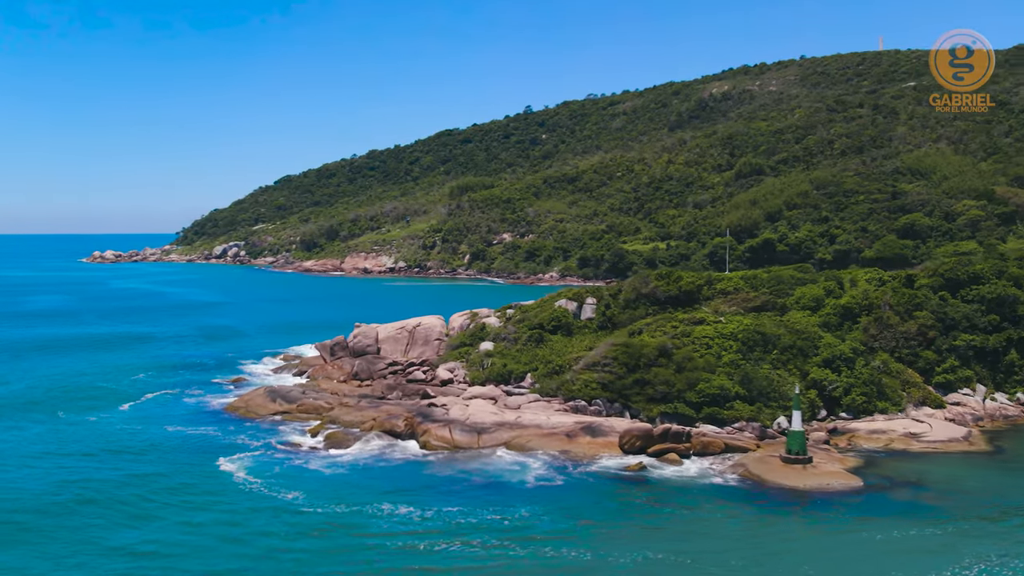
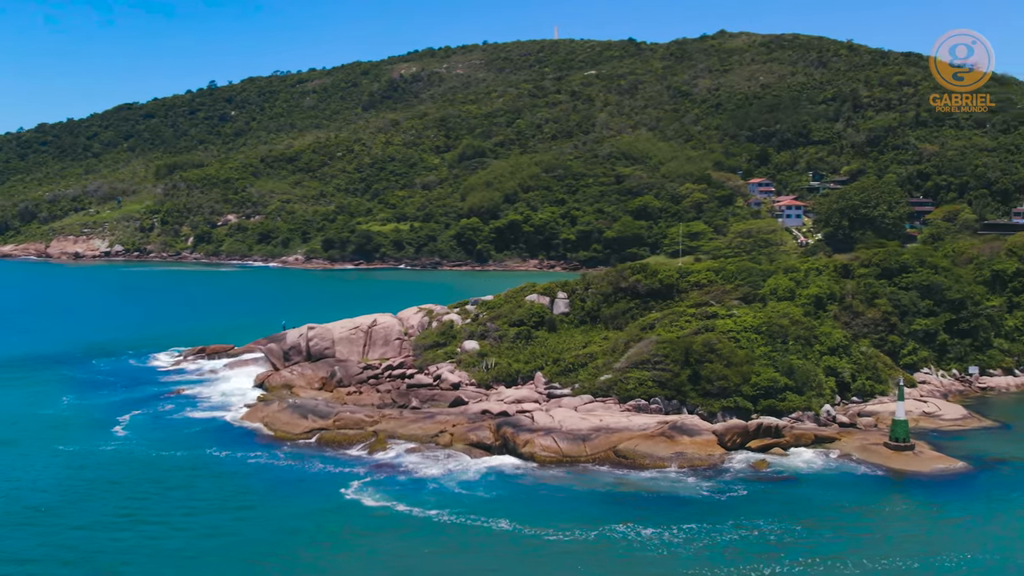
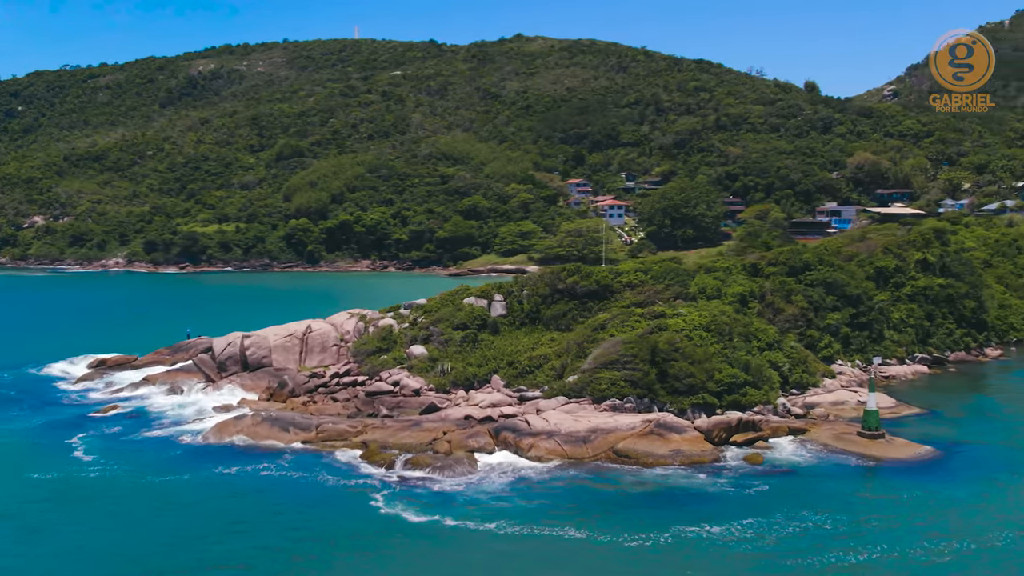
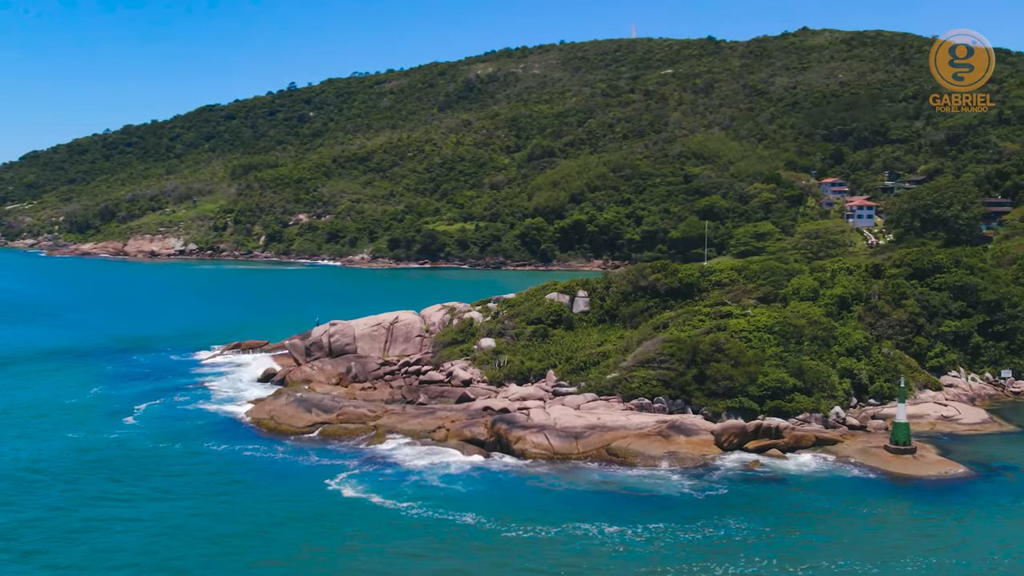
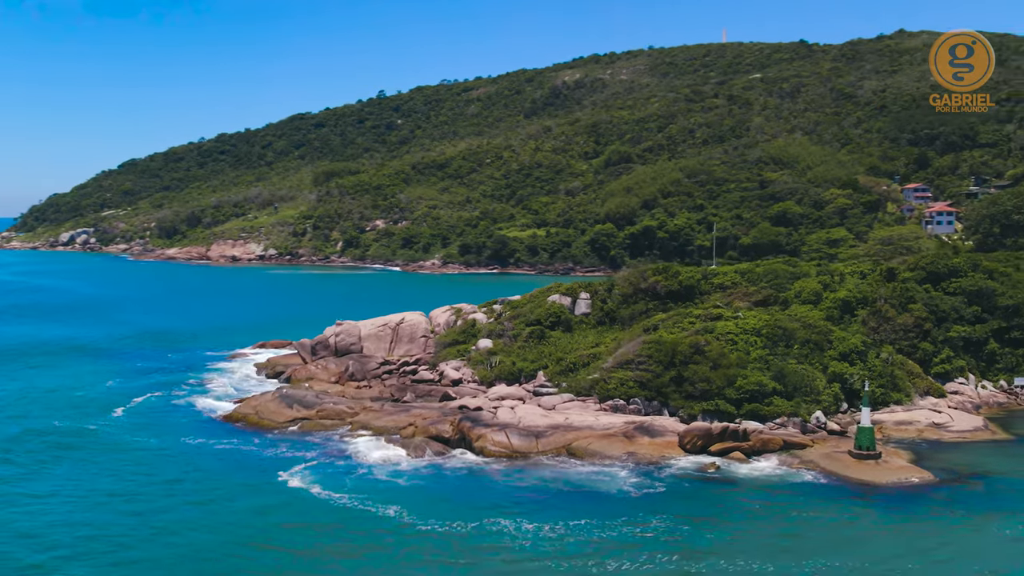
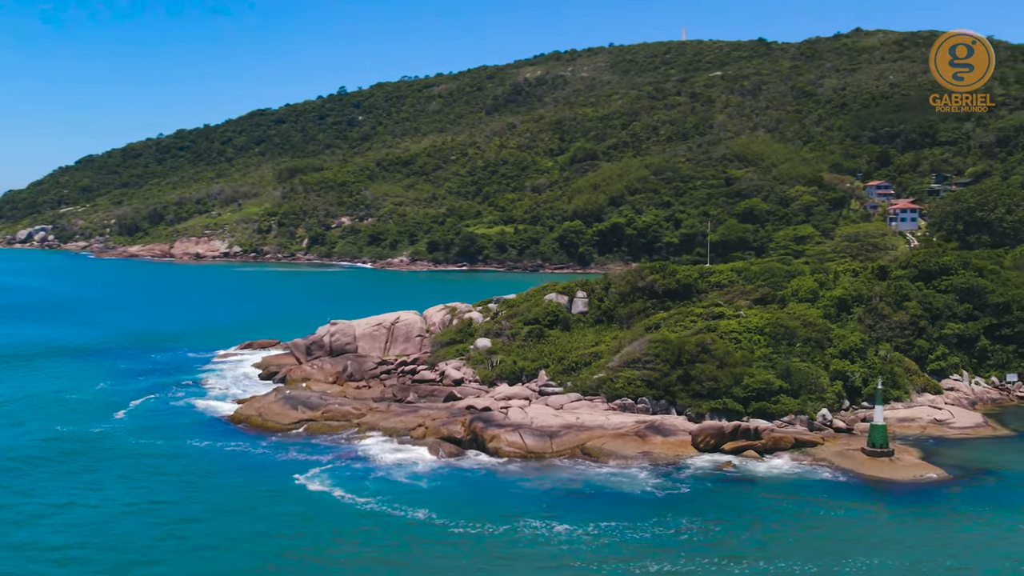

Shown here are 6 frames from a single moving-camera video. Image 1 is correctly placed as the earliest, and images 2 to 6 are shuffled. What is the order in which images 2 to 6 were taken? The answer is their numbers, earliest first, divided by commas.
5, 6, 4, 2, 3
